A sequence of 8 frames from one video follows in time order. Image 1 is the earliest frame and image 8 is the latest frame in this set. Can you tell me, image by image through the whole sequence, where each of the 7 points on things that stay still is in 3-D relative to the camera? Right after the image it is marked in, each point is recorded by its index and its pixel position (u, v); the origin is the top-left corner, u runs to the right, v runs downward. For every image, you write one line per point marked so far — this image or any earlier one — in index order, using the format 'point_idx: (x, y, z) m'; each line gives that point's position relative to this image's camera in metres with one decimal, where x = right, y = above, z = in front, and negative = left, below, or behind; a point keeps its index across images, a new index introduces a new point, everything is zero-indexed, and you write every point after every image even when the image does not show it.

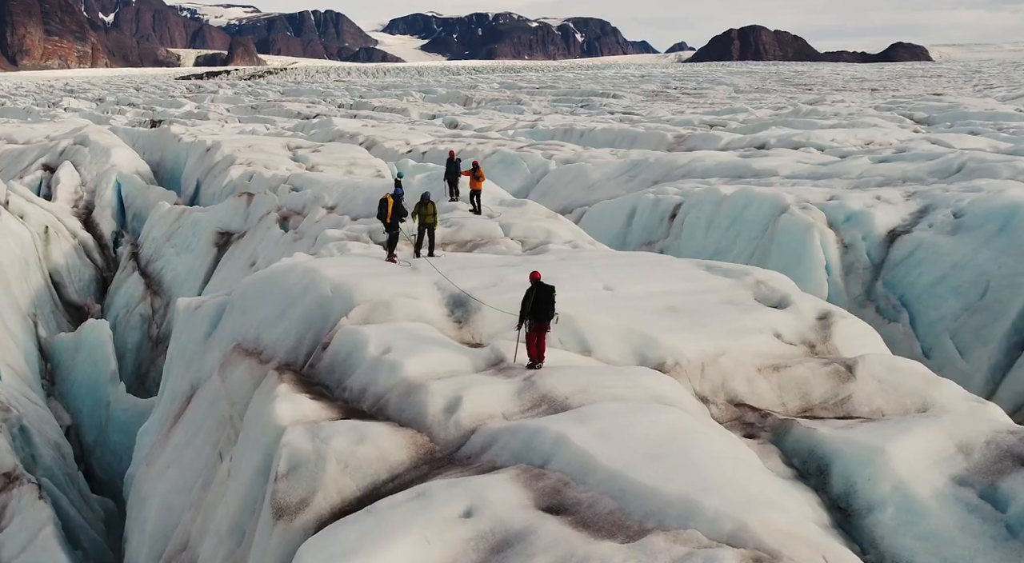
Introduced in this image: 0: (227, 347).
0: (-3.8, -0.8, +13.5) m
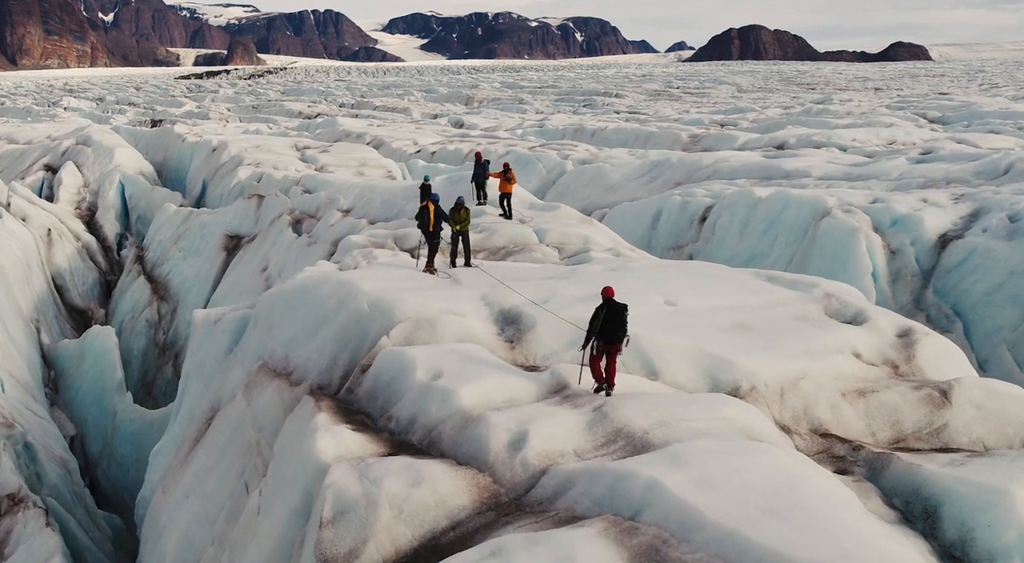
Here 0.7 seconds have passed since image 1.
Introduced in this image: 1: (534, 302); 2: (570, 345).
0: (-3.2, -1.0, +12.4) m
1: (+0.2, -0.2, +11.4) m
2: (+0.6, -0.7, +10.7) m
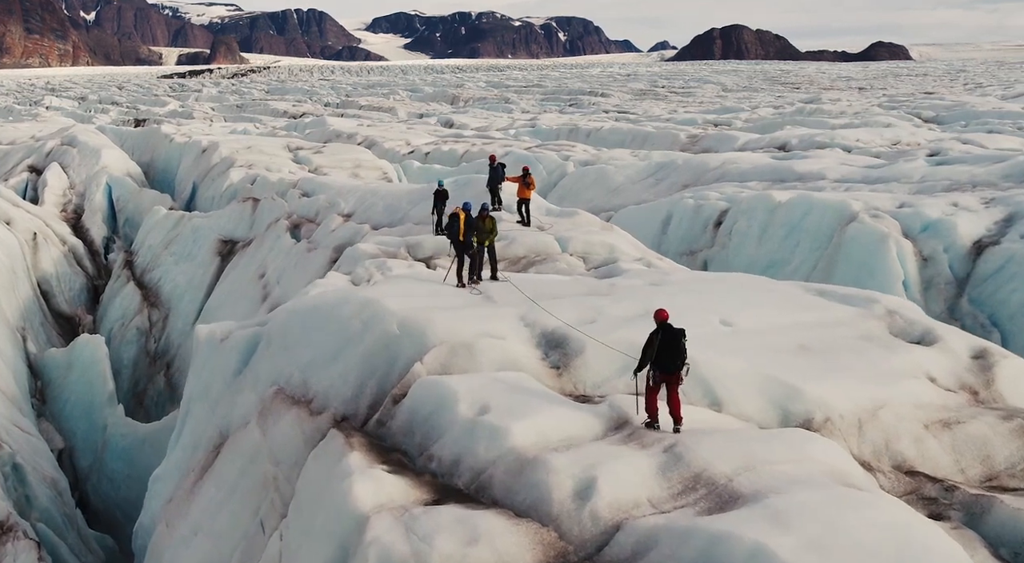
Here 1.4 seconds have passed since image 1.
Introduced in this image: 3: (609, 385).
0: (-2.8, -1.2, +11.3) m
1: (+0.7, -0.4, +10.3) m
2: (+1.0, -0.9, +9.7) m
3: (+0.9, -1.0, +9.6) m
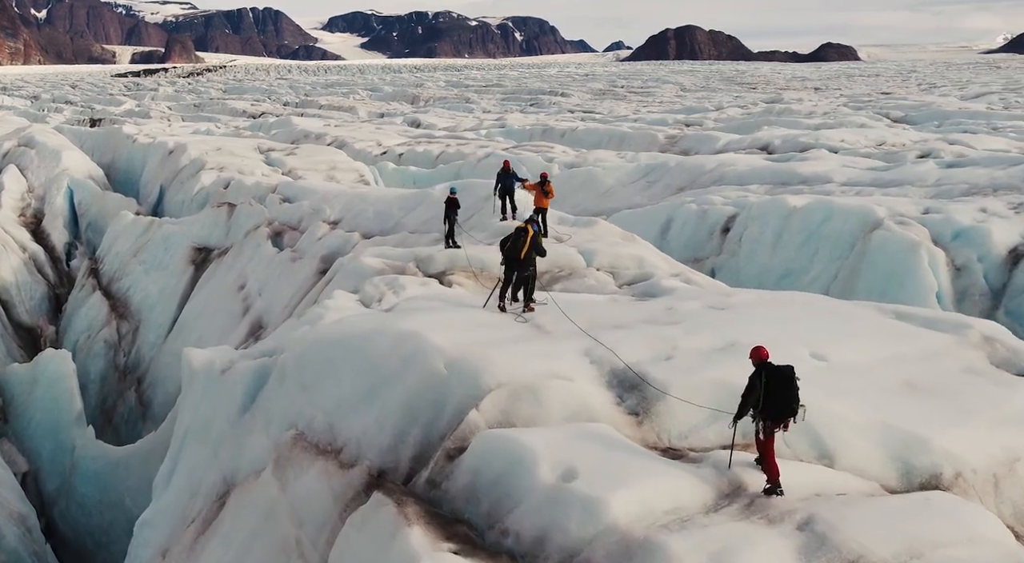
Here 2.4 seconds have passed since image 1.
0: (-2.2, -1.5, +9.8) m
1: (+1.2, -0.7, +8.9) m
2: (+1.6, -1.1, +8.3) m
3: (+1.5, -1.2, +8.2) m
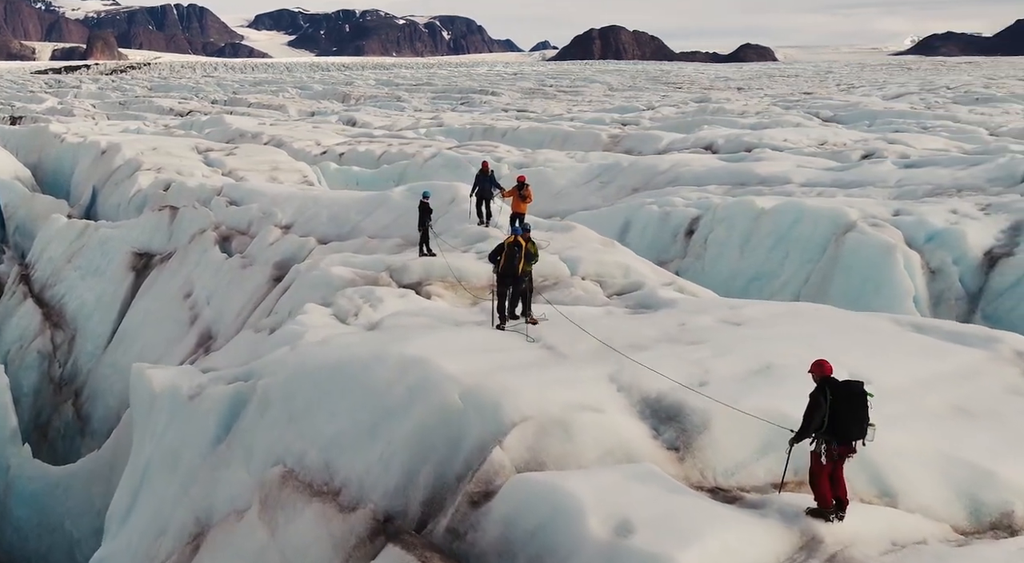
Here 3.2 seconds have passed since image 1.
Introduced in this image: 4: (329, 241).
0: (-2.1, -1.6, +8.8) m
1: (+1.4, -0.8, +8.1) m
2: (+1.8, -1.3, +7.5) m
3: (+1.7, -1.4, +7.4) m
4: (-3.2, +0.7, +17.7) m
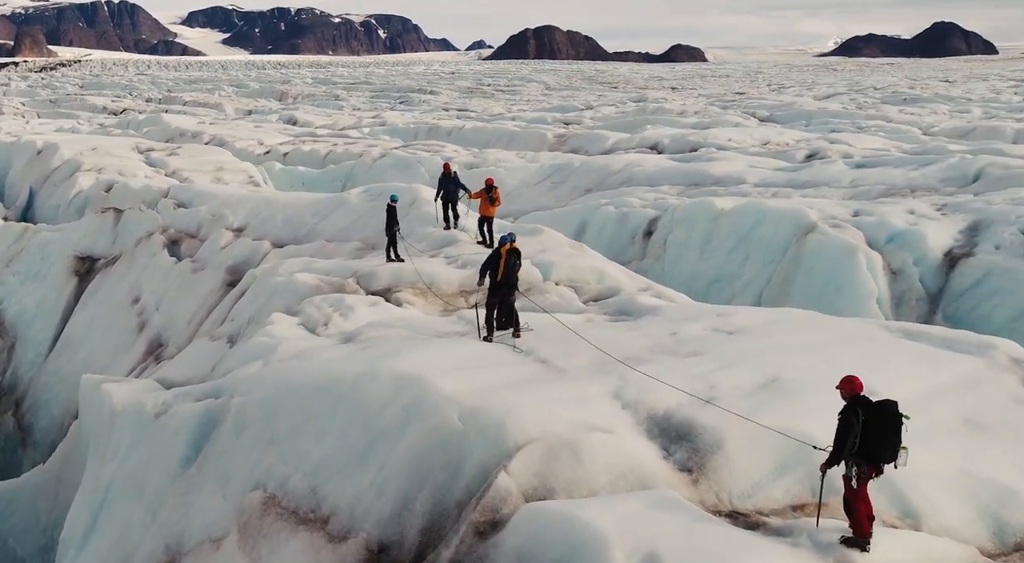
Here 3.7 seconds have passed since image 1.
0: (-2.2, -1.8, +8.2) m
1: (+1.4, -0.9, +7.8) m
2: (+1.9, -1.3, +7.2) m
3: (+1.7, -1.5, +7.1) m
4: (-3.7, +0.6, +17.1) m
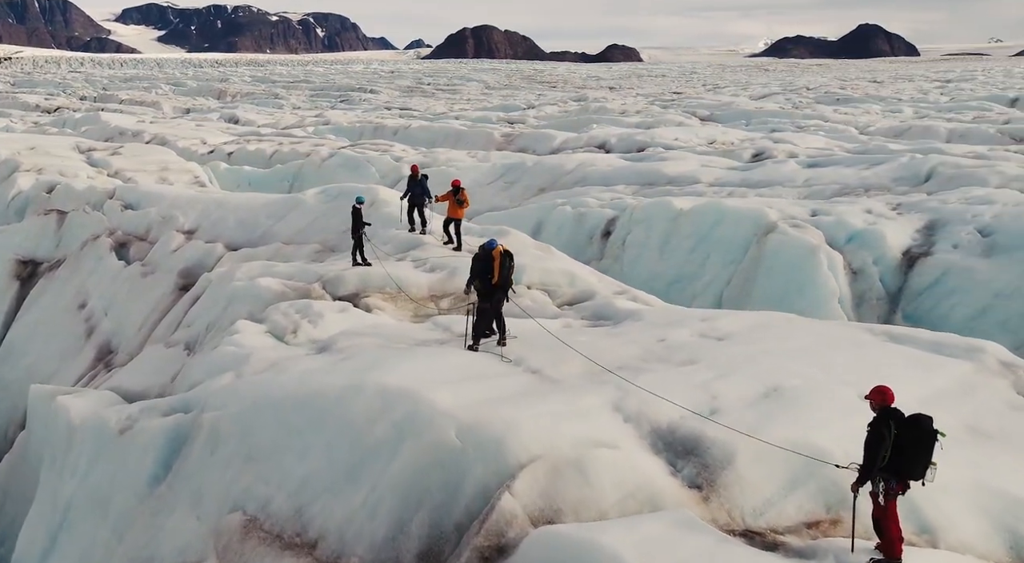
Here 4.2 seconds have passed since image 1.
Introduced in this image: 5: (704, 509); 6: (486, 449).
0: (-2.2, -1.8, +7.8) m
1: (+1.4, -1.0, +7.5) m
2: (+1.9, -1.4, +7.0) m
3: (+1.8, -1.5, +6.9) m
4: (-4.2, +0.5, +16.5) m
5: (+1.3, -1.5, +6.8) m
6: (-0.2, -1.1, +7.0) m
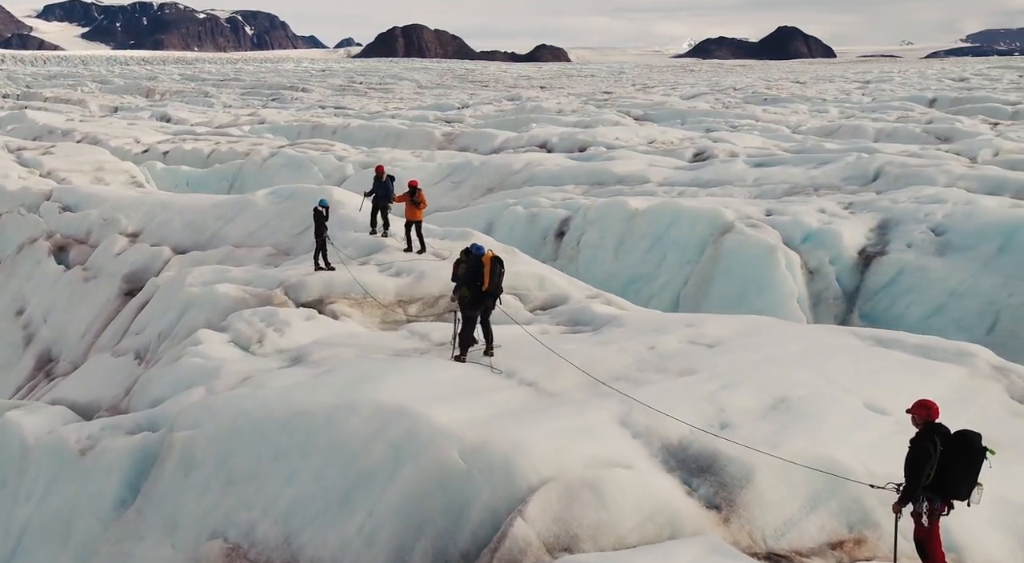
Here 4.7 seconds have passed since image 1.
0: (-2.2, -1.9, +7.2) m
1: (+1.4, -1.0, +7.2) m
2: (+1.9, -1.4, +6.7) m
3: (+1.8, -1.6, +6.6) m
4: (-4.8, +0.4, +15.9) m
5: (+1.3, -1.5, +6.5) m
6: (-0.1, -1.2, +6.6) m
